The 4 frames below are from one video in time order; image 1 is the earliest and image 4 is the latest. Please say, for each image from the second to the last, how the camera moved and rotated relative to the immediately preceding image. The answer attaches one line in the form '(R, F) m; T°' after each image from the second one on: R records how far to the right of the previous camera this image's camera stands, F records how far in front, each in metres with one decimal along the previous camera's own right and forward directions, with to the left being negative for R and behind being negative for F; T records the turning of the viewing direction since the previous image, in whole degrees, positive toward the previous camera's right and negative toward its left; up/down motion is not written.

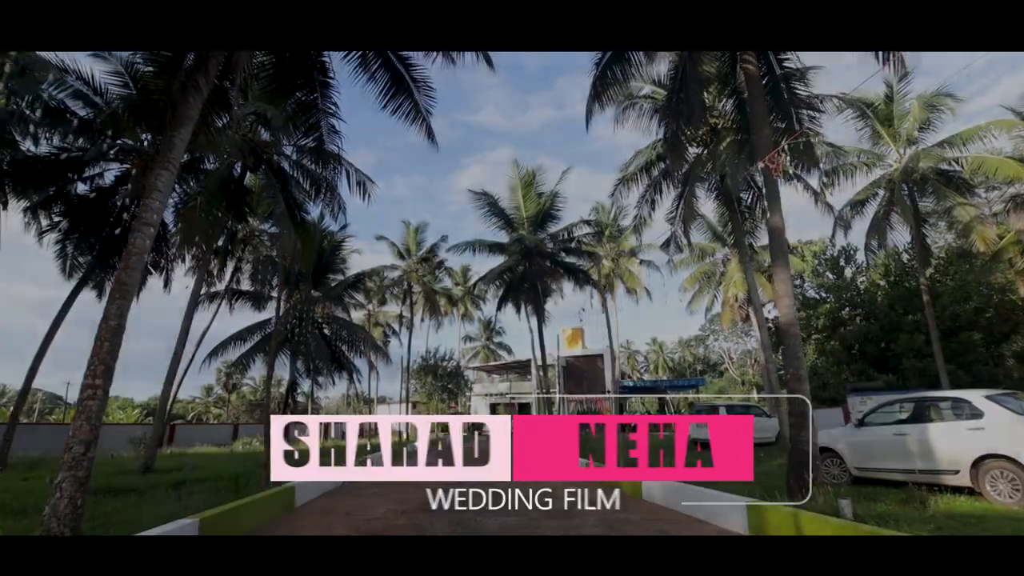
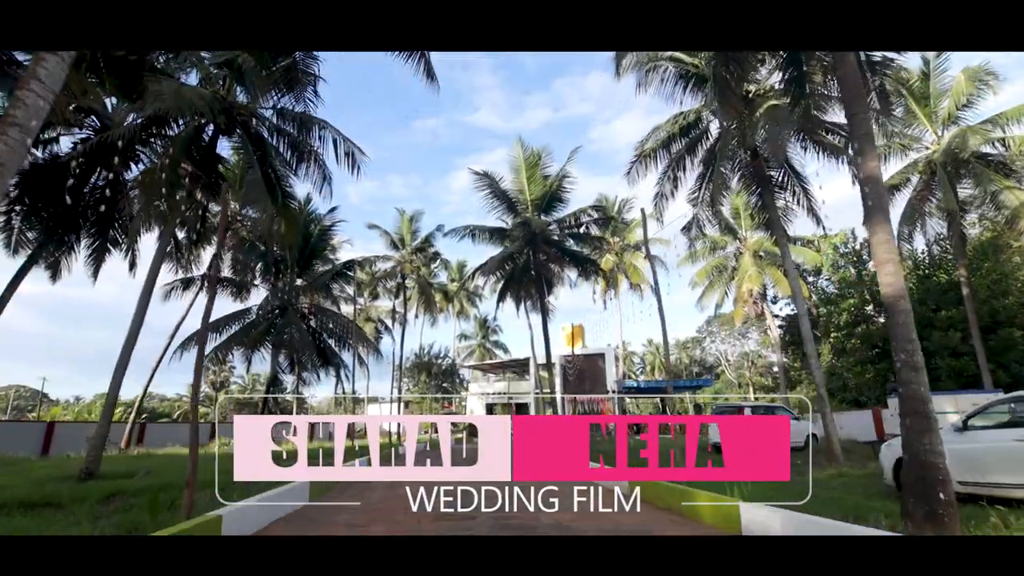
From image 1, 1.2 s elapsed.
(-0.2, +1.0) m; +1°
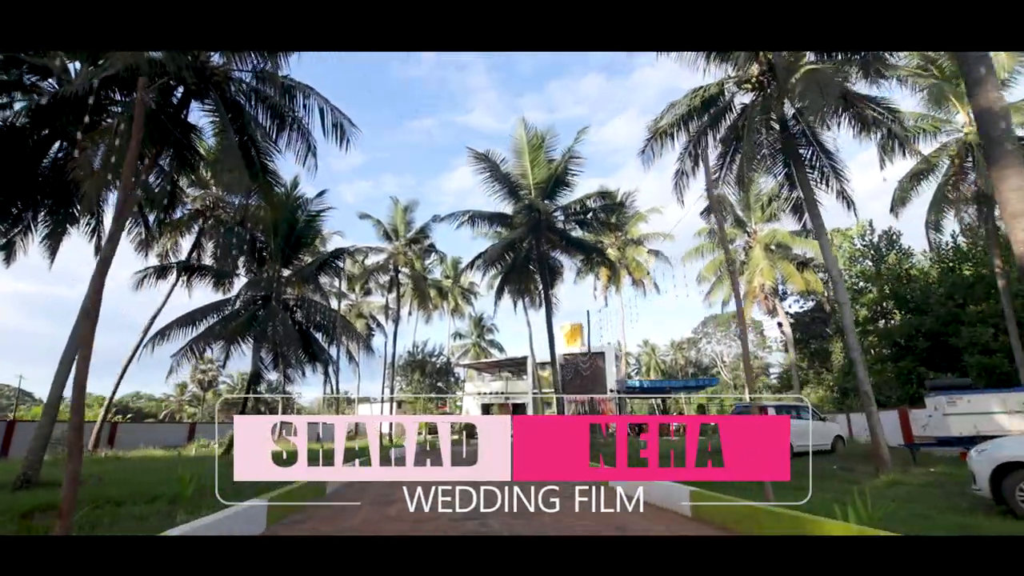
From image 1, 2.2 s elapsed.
(-0.1, +0.8) m; +1°
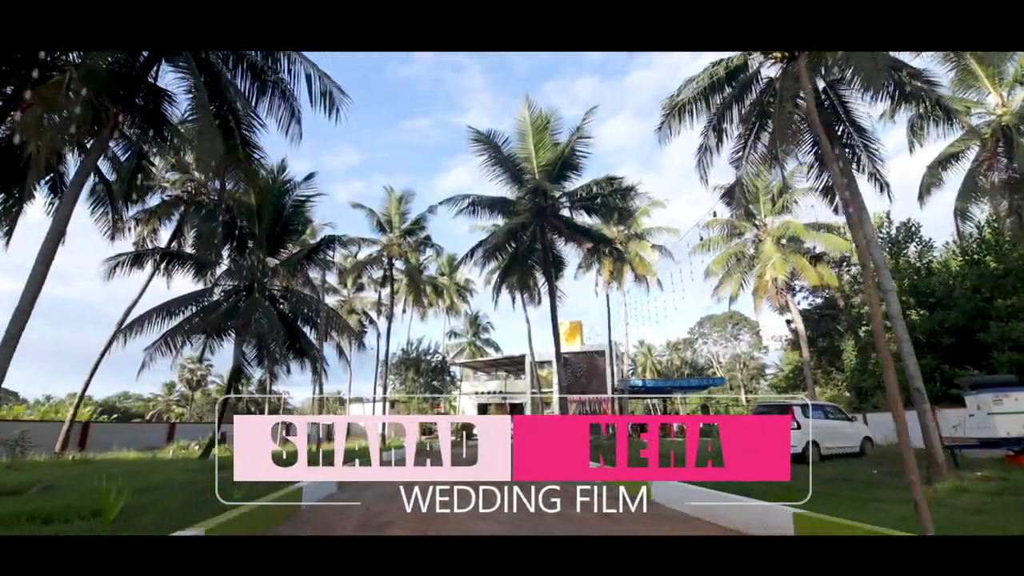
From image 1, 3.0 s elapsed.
(-0.1, +0.7) m; +1°
